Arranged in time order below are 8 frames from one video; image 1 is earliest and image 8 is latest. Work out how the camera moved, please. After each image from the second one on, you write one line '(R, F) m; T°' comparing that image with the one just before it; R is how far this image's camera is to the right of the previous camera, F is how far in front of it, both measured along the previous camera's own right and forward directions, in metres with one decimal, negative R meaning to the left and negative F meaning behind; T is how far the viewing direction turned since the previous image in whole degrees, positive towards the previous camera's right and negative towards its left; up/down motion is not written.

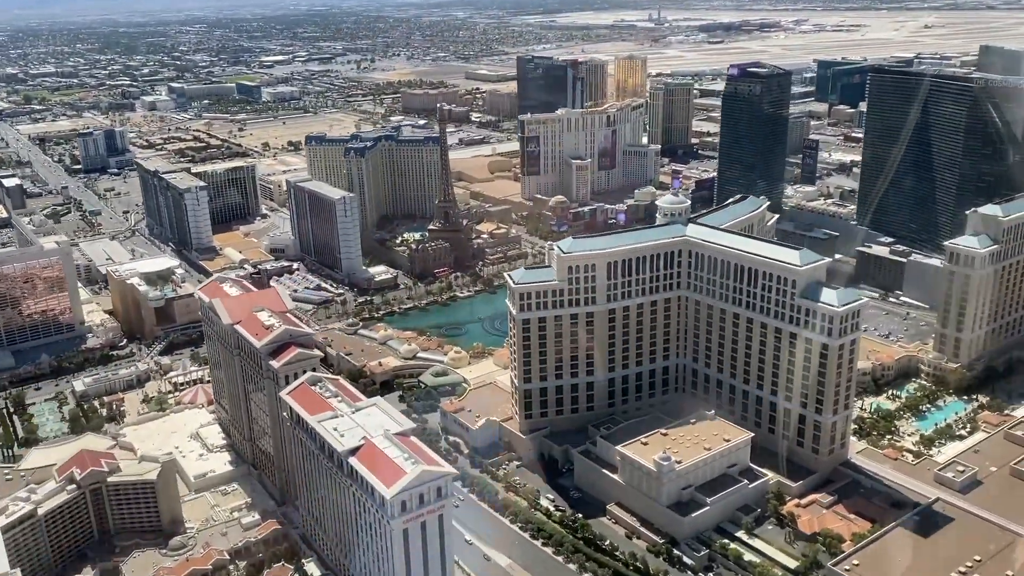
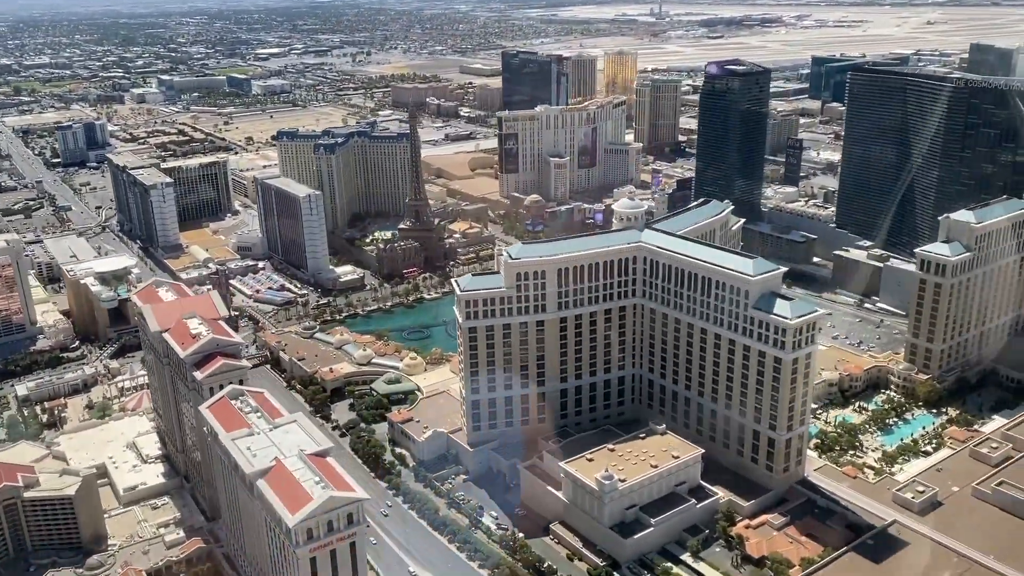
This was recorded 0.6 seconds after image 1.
(+6.8, +4.4) m; 0°
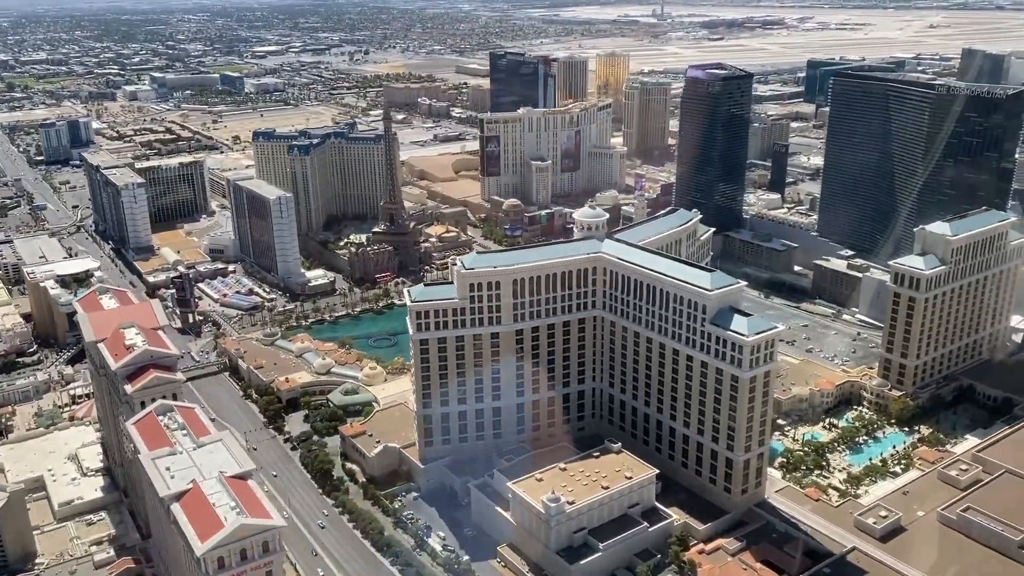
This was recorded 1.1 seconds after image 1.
(+5.7, +3.7) m; 0°
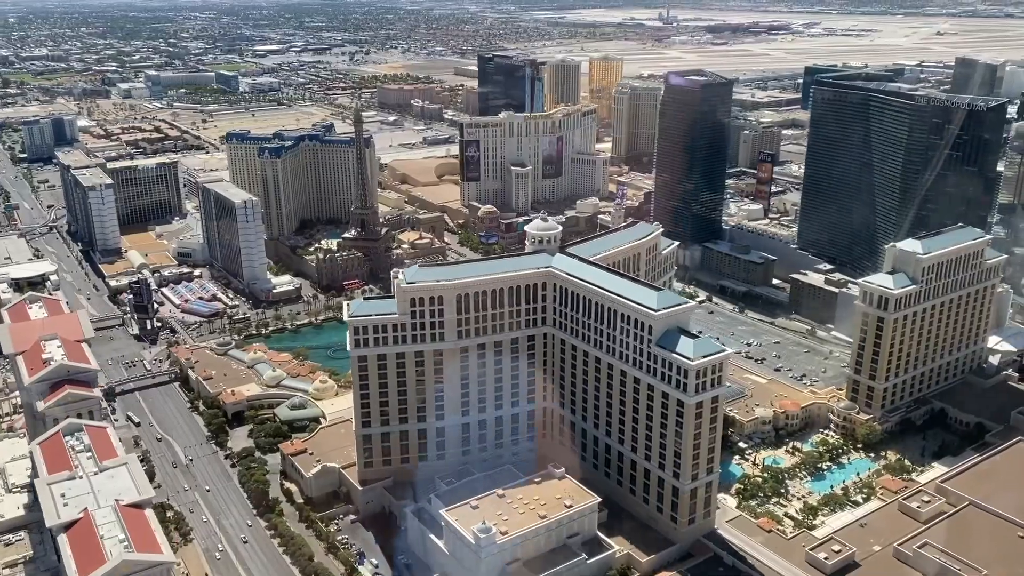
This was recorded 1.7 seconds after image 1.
(+6.8, +4.4) m; 0°
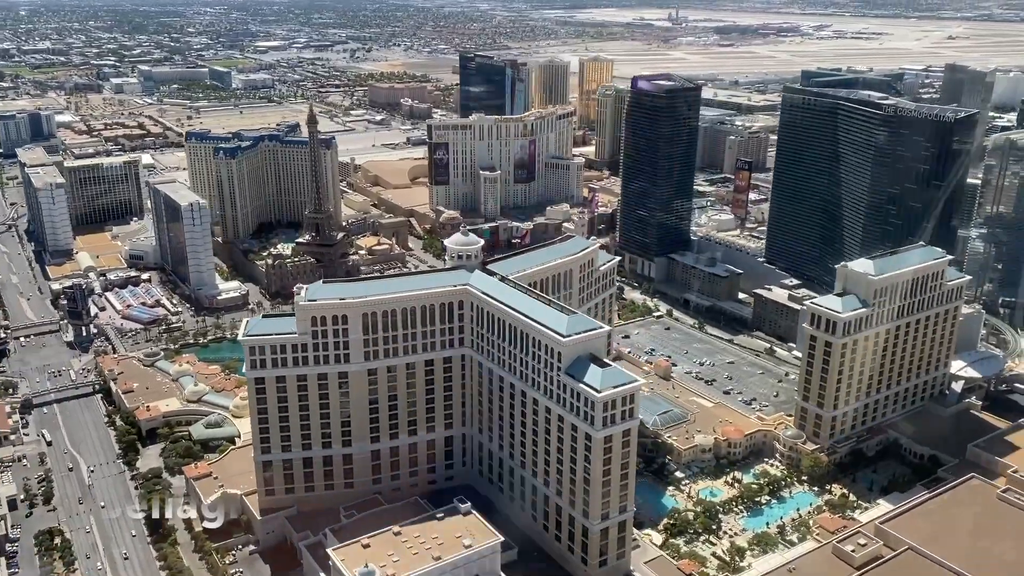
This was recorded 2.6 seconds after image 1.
(+10.3, +6.5) m; -1°
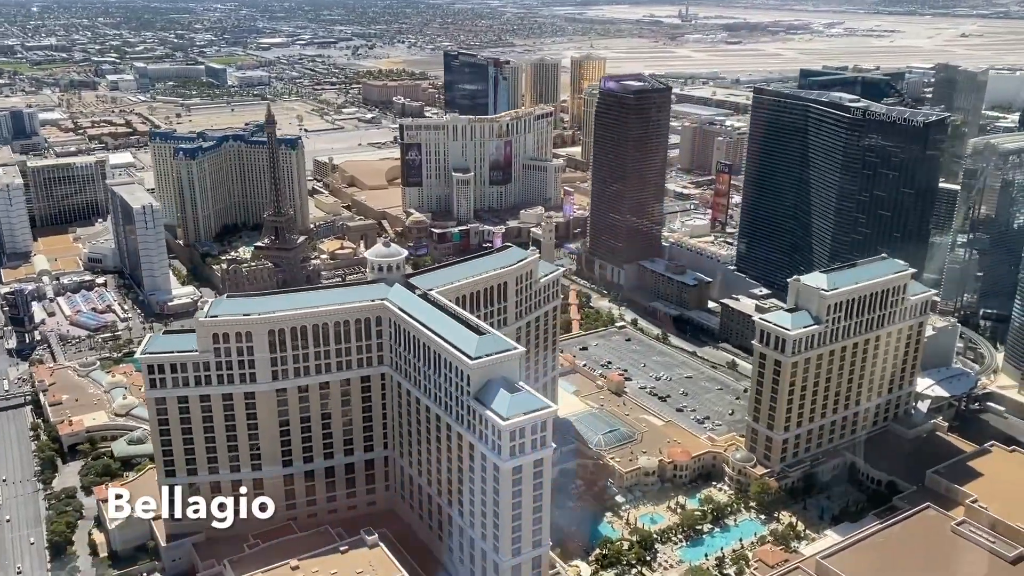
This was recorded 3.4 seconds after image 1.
(+9.2, +5.6) m; -1°
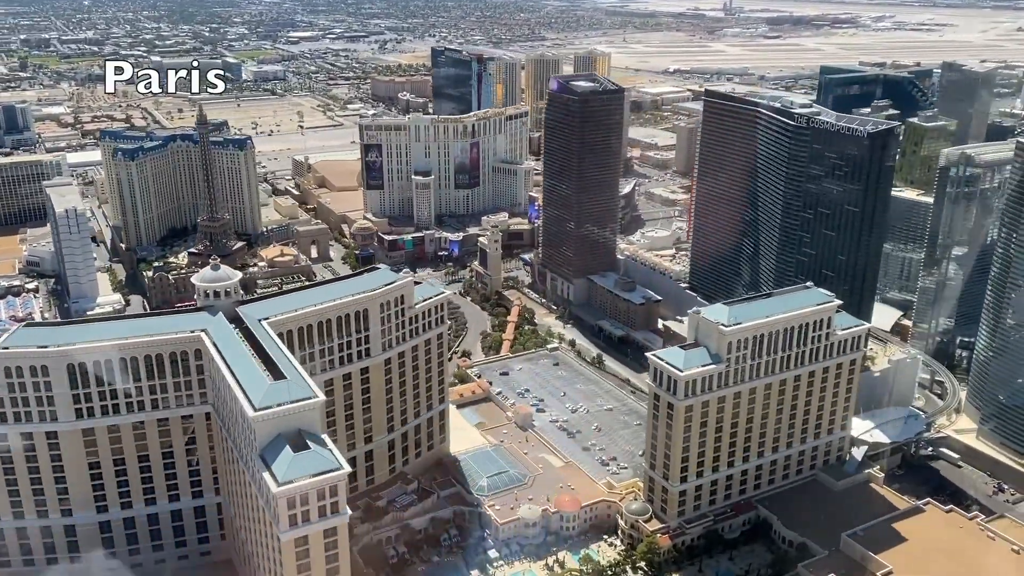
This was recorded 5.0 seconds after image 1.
(+18.6, +11.0) m; -3°
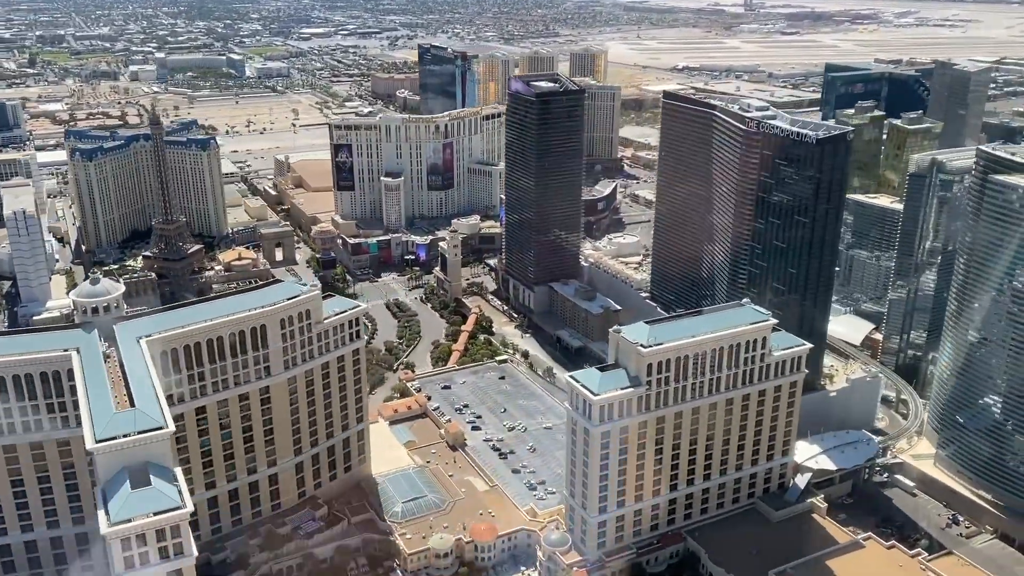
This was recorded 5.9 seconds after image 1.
(+10.8, +5.6) m; -2°
